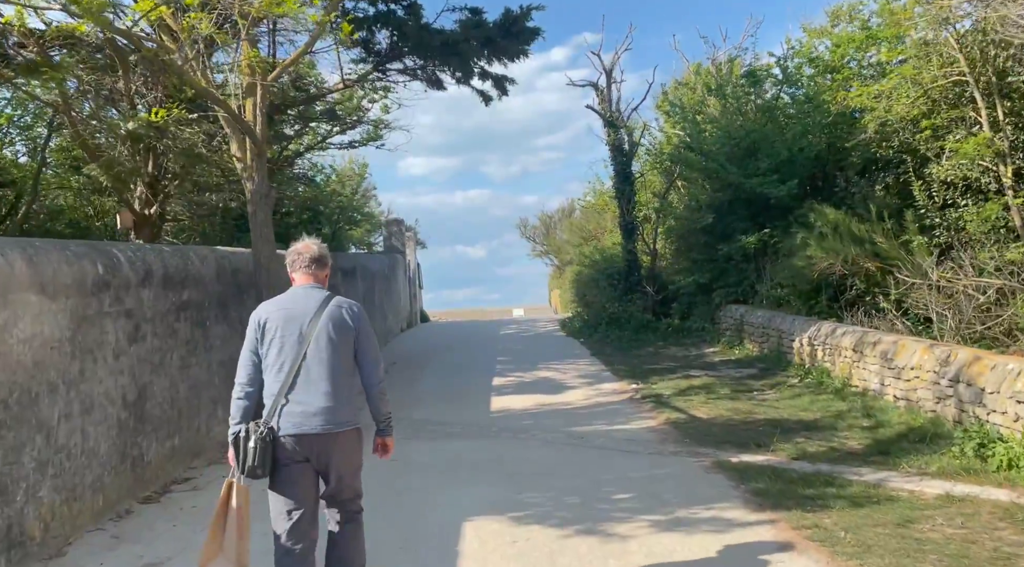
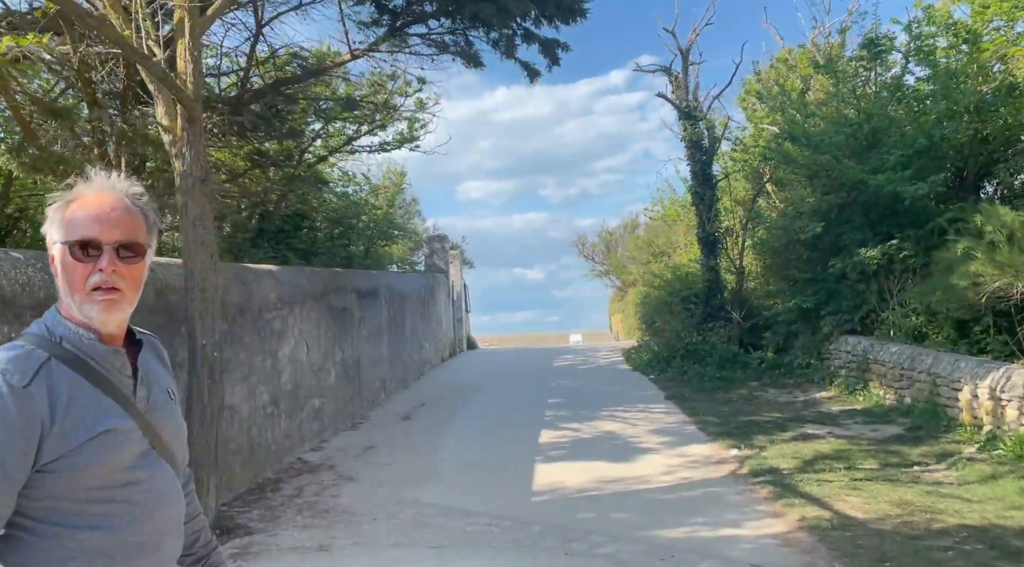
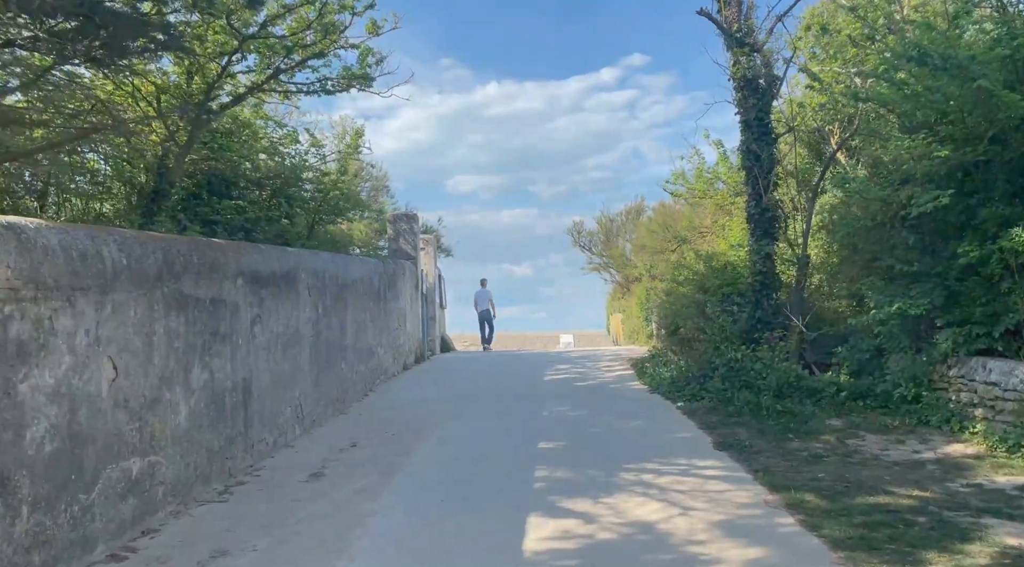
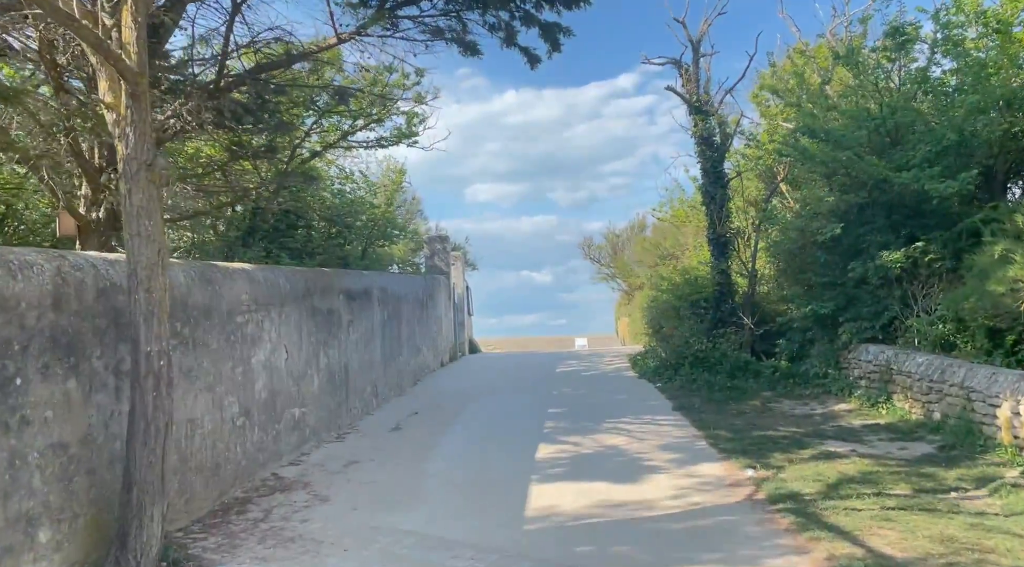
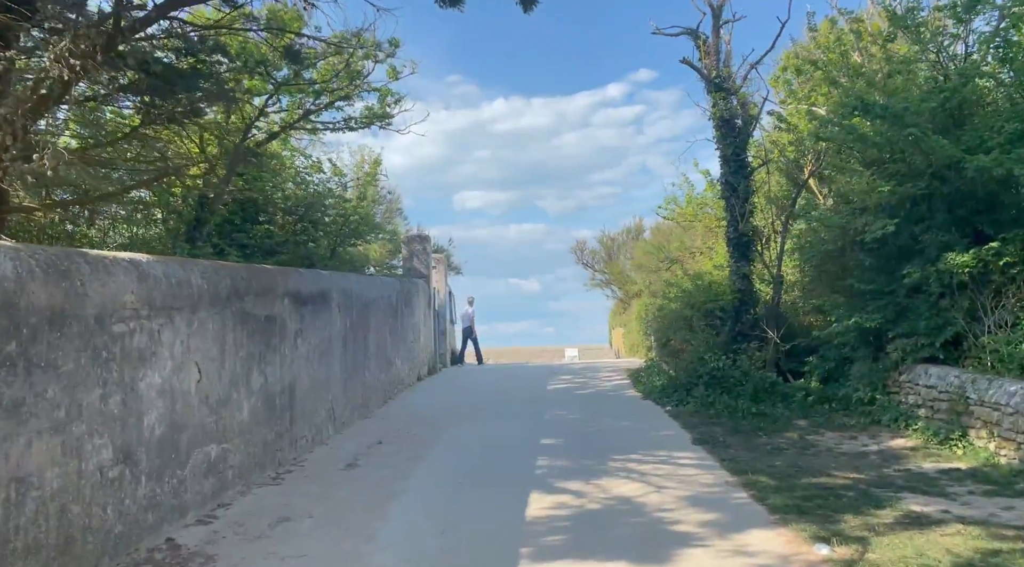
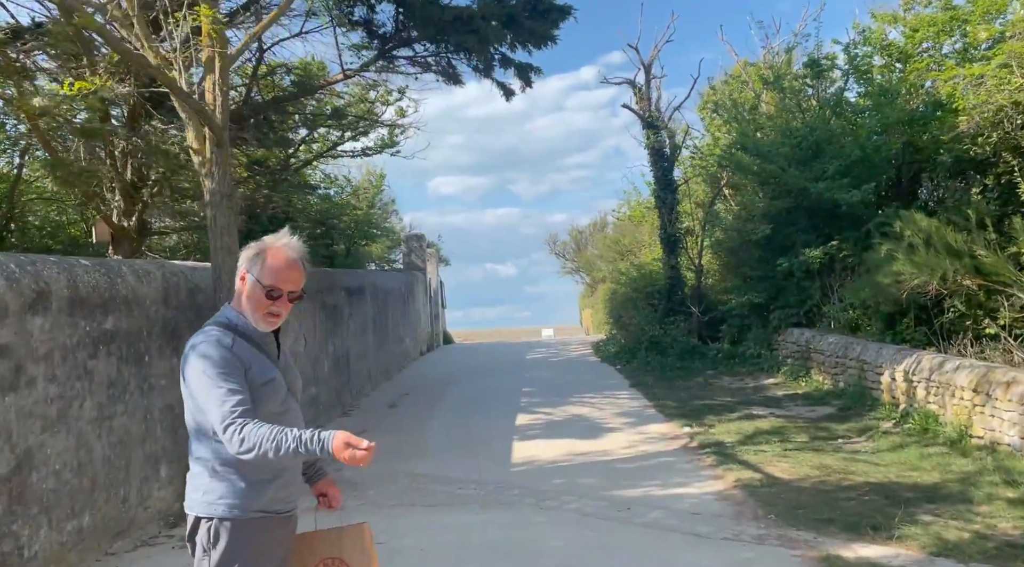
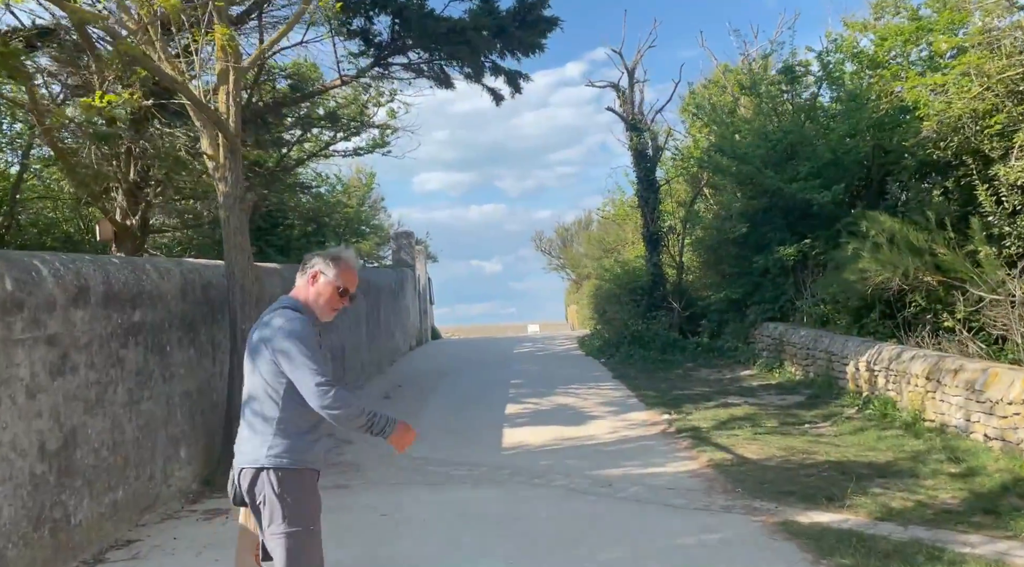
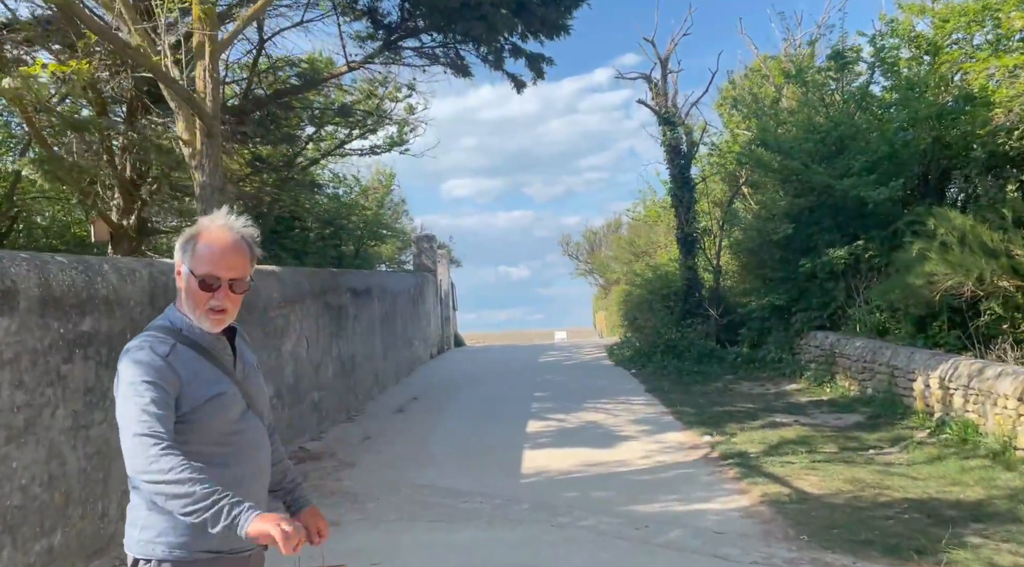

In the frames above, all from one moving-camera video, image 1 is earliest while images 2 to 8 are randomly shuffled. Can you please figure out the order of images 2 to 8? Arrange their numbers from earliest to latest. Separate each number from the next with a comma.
7, 6, 8, 2, 4, 5, 3
